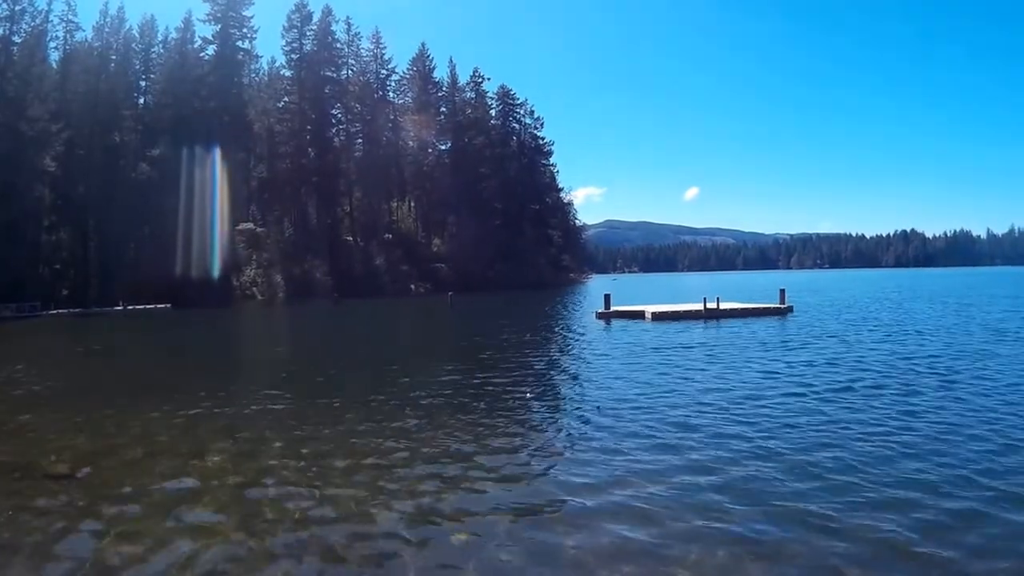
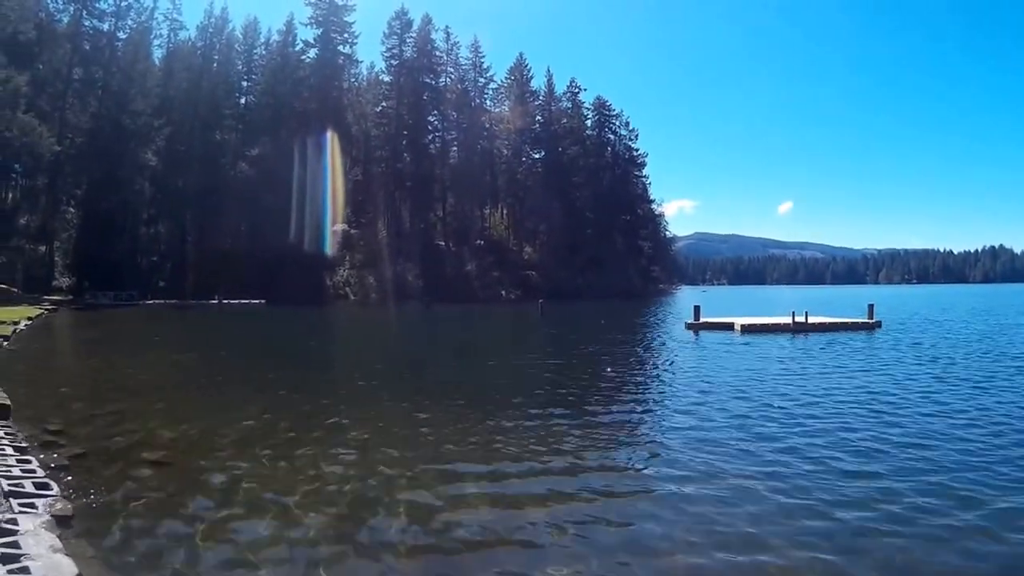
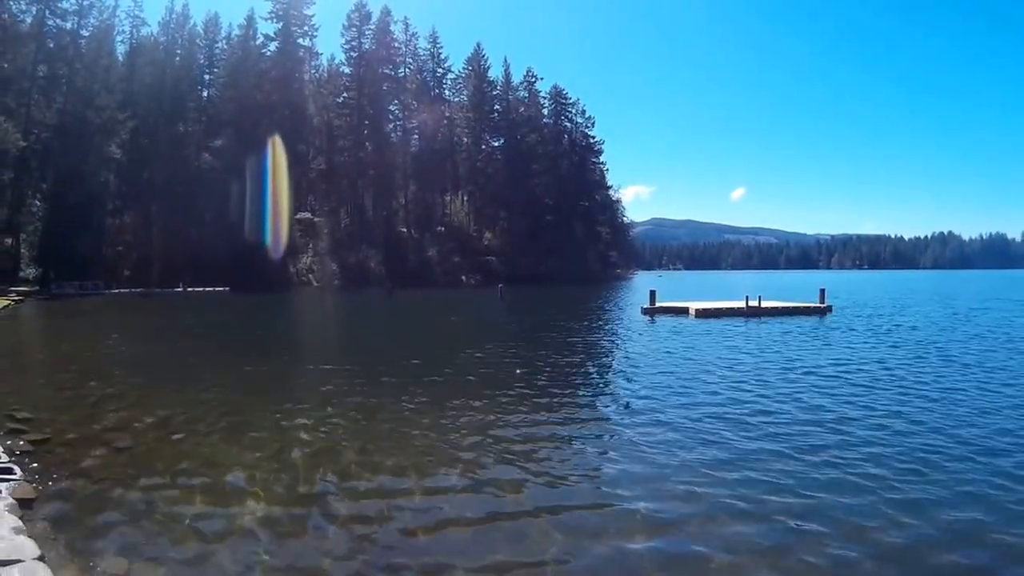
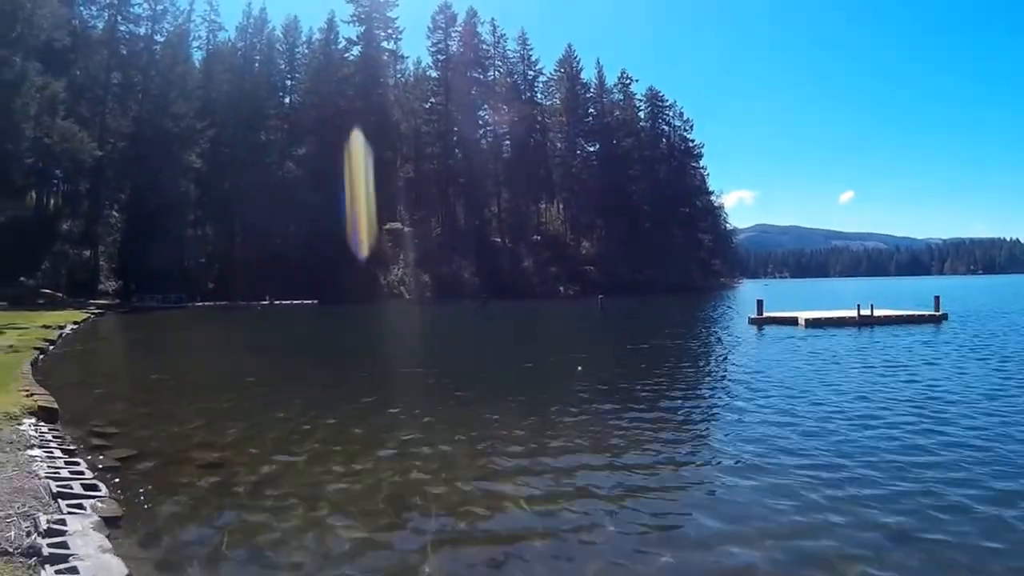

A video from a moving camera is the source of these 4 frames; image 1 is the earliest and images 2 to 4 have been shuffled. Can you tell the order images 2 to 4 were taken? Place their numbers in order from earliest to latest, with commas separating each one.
3, 2, 4
